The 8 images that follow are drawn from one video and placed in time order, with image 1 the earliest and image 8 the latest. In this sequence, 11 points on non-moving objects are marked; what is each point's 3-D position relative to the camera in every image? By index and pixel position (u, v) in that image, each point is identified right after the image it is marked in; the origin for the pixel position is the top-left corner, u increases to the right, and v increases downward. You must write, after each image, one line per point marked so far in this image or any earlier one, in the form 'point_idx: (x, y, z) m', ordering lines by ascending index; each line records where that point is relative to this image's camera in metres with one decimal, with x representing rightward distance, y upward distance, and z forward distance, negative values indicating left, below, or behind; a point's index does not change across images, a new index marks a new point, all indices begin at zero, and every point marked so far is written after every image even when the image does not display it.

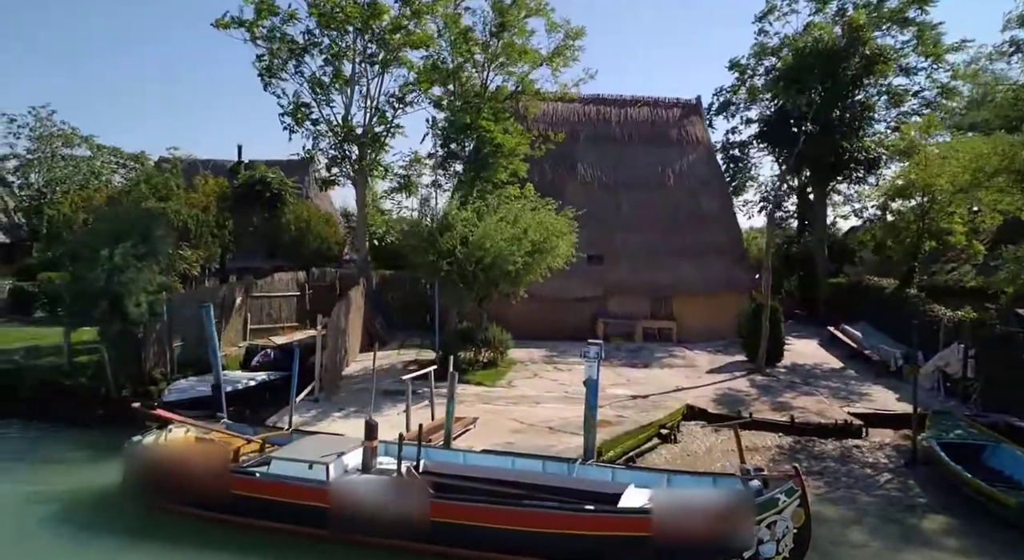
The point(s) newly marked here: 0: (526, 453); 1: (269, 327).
0: (+0.2, -2.5, +9.9) m
1: (-6.7, -1.3, +18.9) m
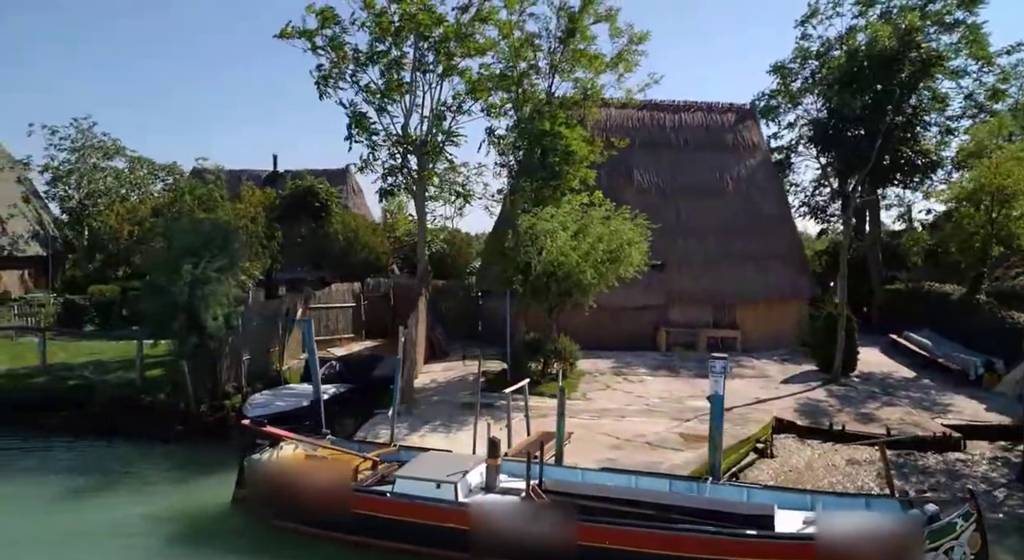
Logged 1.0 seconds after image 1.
0: (+1.8, -2.7, +9.6) m
1: (-5.0, -1.6, +18.6) m
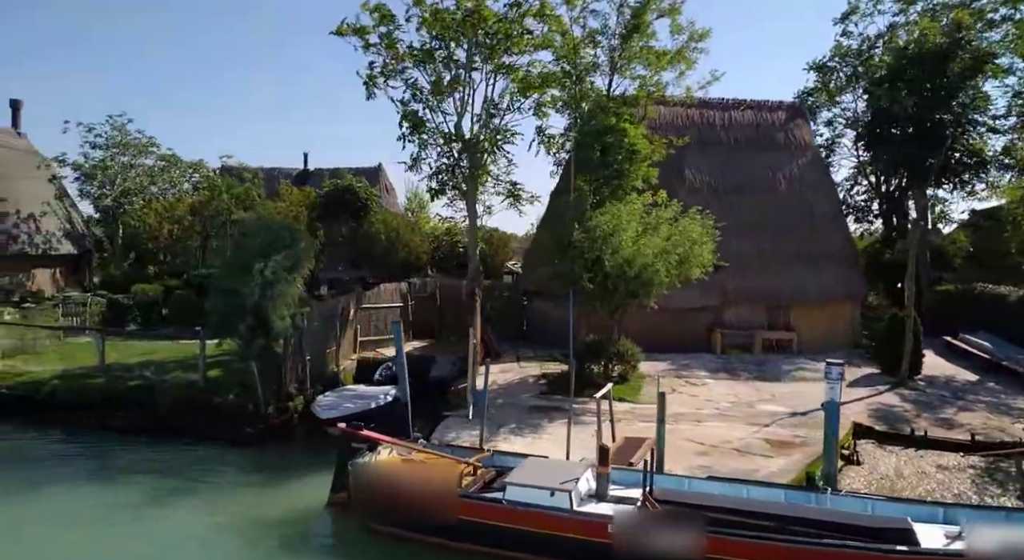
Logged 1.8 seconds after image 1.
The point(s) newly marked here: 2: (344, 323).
0: (+3.1, -2.7, +9.3) m
1: (-3.7, -1.6, +18.4) m
2: (-4.0, -1.0, +16.0) m
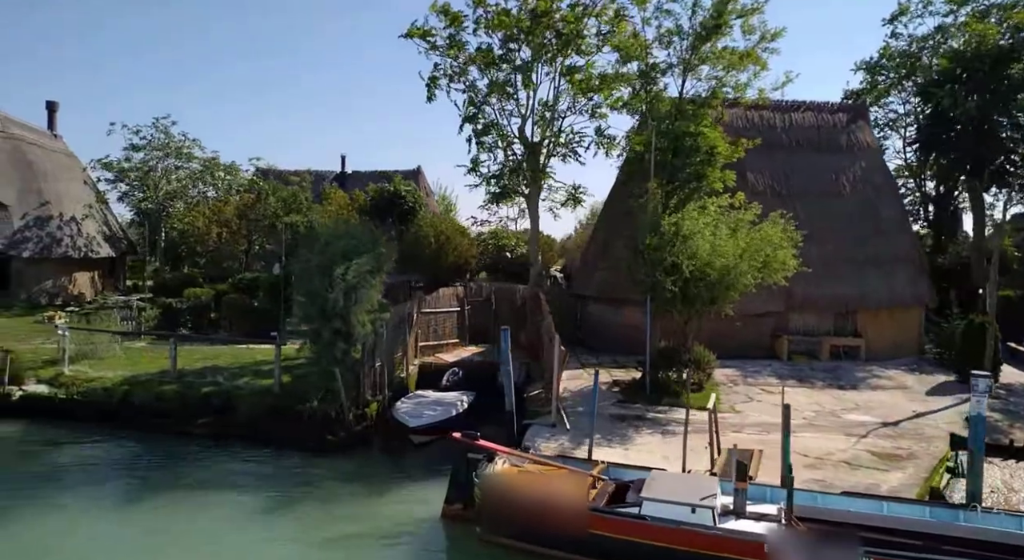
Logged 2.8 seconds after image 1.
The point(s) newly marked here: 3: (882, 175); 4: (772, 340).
0: (+4.7, -2.8, +9.0) m
1: (-2.0, -1.7, +18.1) m
2: (-2.4, -1.1, +15.8) m
3: (+10.8, +3.0, +19.8) m
4: (+6.9, -1.6, +18.2) m
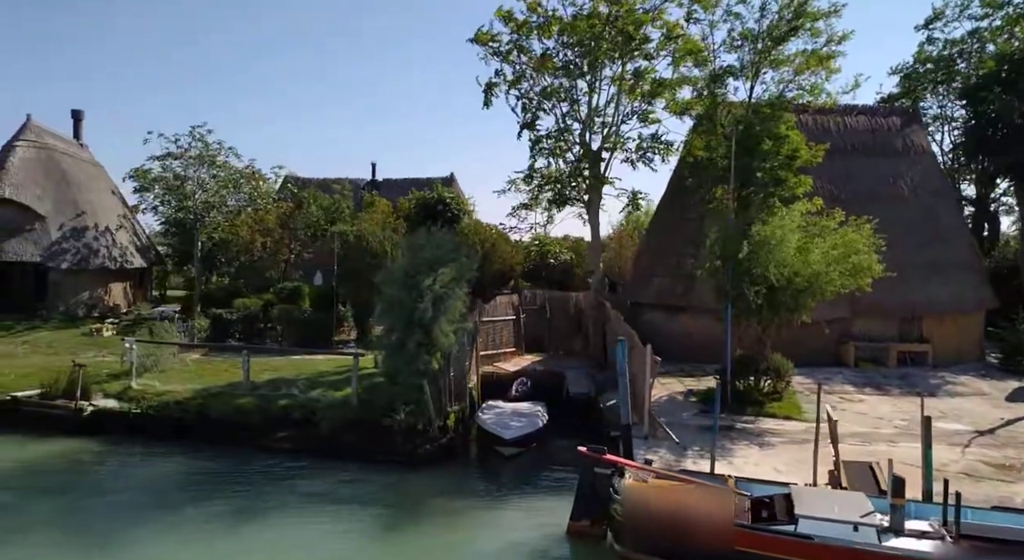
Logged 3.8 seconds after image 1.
0: (+6.3, -2.9, +8.7) m
1: (-0.4, -1.9, +17.8) m
2: (-0.8, -1.3, +15.5) m
3: (+12.4, +2.9, +19.6) m
4: (+8.5, -1.8, +17.9) m
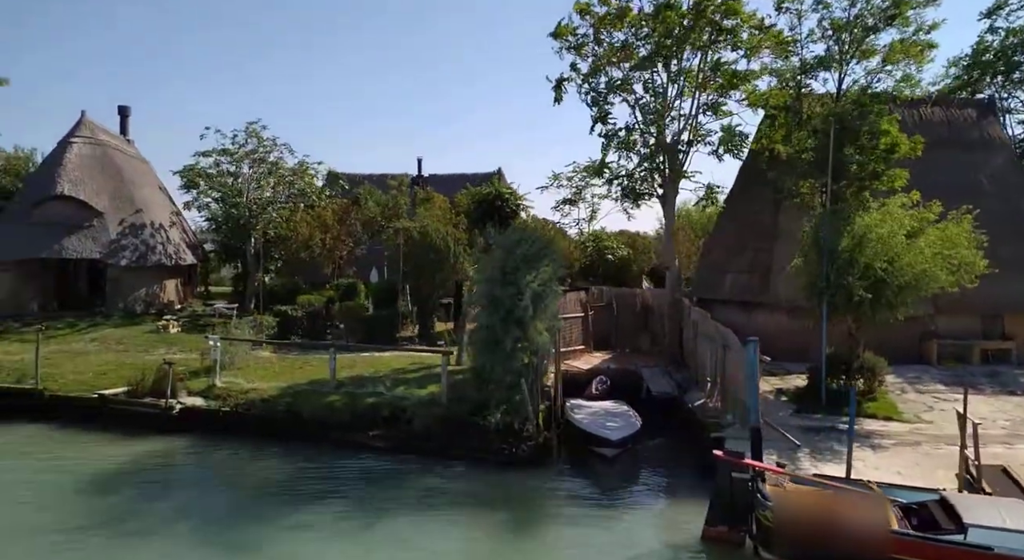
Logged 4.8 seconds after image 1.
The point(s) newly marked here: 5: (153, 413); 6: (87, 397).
0: (+8.0, -2.9, +8.3) m
1: (+1.5, -1.8, +17.6) m
2: (+1.0, -1.3, +15.2) m
3: (+14.3, +3.0, +19.1) m
4: (+10.4, -1.7, +17.4) m
5: (-7.2, -2.7, +13.6) m
6: (-8.7, -2.4, +14.0) m
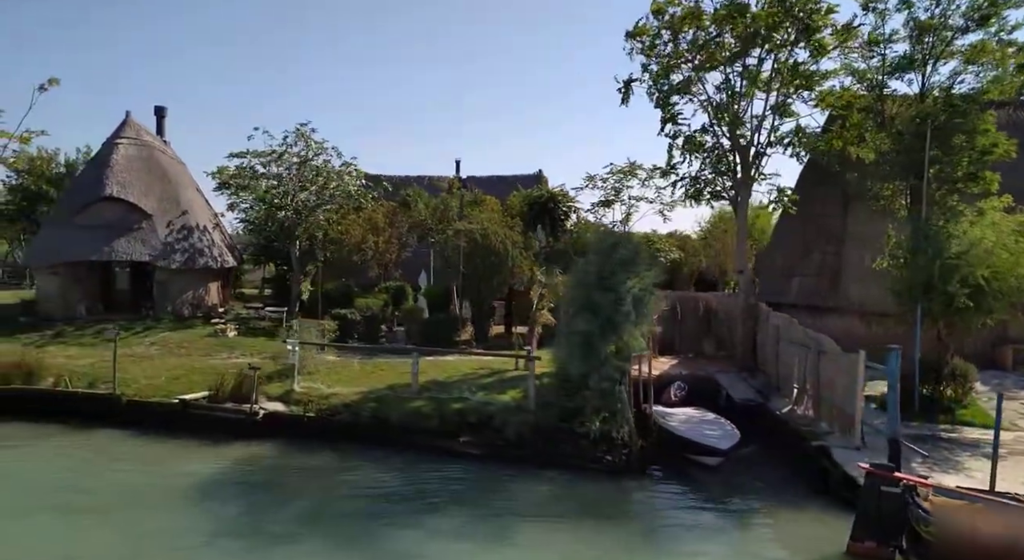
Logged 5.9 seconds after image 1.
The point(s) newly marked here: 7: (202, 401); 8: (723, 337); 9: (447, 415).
0: (+9.7, -3.0, +8.0) m
1: (+3.2, -1.9, +17.3) m
2: (+2.7, -1.4, +15.0) m
3: (+16.0, +2.9, +18.8) m
4: (+12.2, -1.8, +17.2) m
5: (-5.4, -2.7, +13.4) m
6: (-7.0, -2.5, +13.8) m
7: (-6.2, -2.4, +13.7) m
8: (+5.9, -1.6, +18.9) m
9: (-1.2, -2.6, +12.7) m
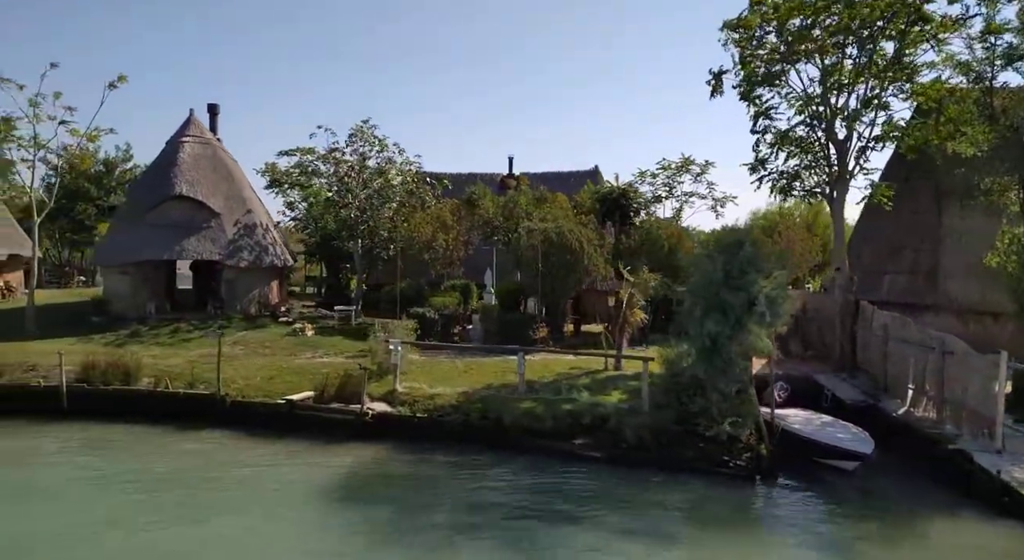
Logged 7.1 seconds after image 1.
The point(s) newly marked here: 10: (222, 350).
0: (+11.8, -2.9, +7.6) m
1: (+5.4, -1.9, +17.0) m
2: (+4.9, -1.3, +14.7) m
3: (+18.3, +3.0, +18.2) m
4: (+14.4, -1.7, +16.7) m
5: (-3.3, -2.7, +13.2) m
6: (-4.8, -2.5, +13.7) m
7: (-4.1, -2.4, +13.5) m
8: (+8.2, -1.5, +18.6) m
9: (+0.9, -2.5, +12.5) m
10: (-7.6, -1.8, +17.9) m
